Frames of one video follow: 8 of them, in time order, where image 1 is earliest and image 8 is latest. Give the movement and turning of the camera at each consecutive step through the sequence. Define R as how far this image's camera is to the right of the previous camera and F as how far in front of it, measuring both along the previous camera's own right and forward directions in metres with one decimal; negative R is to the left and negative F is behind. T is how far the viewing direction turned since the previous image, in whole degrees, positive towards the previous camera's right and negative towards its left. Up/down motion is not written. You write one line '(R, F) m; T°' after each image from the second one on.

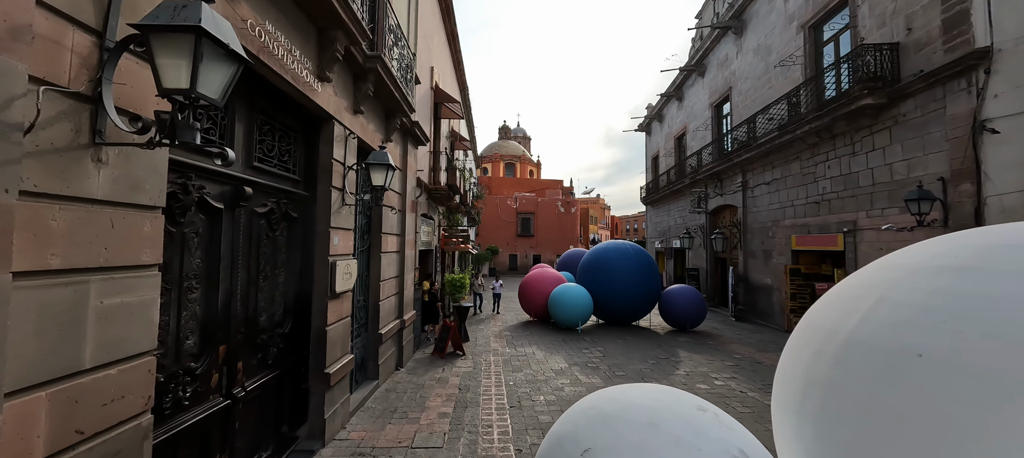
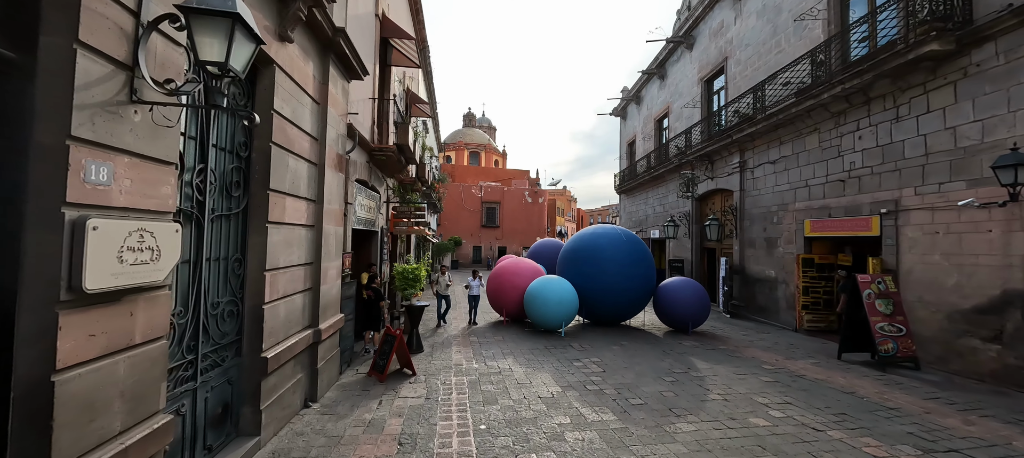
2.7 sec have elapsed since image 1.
(-0.1, +2.2) m; +6°
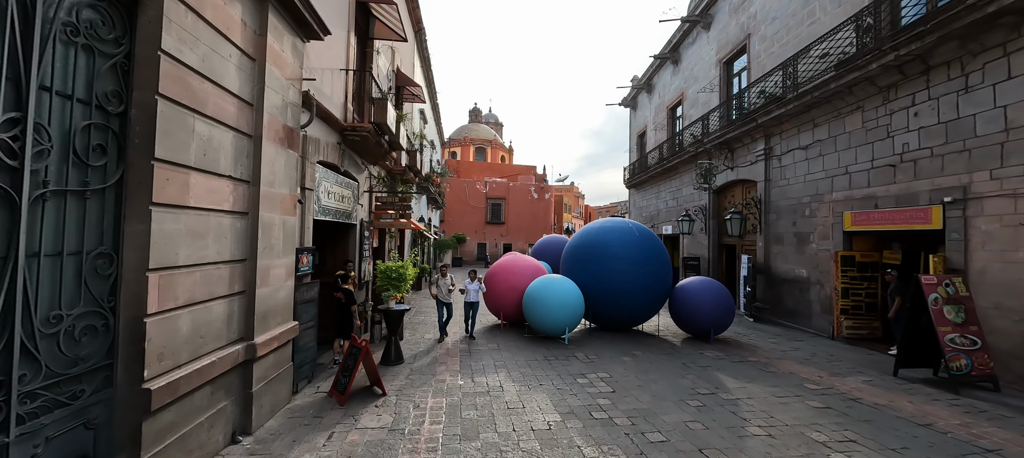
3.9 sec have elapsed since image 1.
(+0.2, +1.0) m; -1°
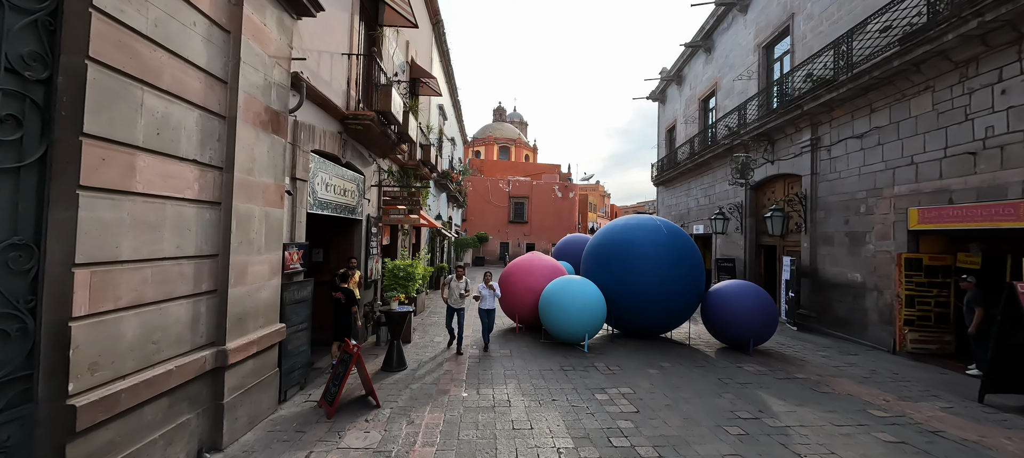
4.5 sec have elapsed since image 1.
(+0.2, +0.6) m; -4°
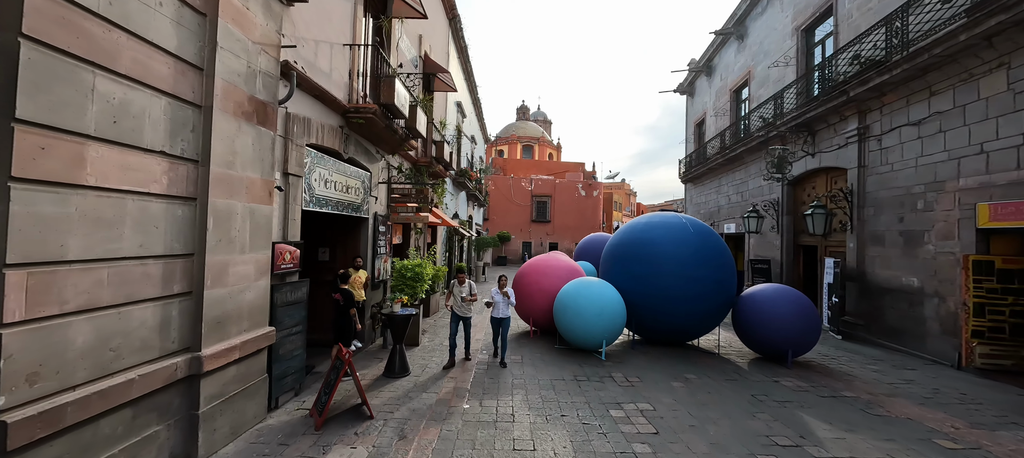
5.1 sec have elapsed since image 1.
(+0.2, +0.4) m; -4°
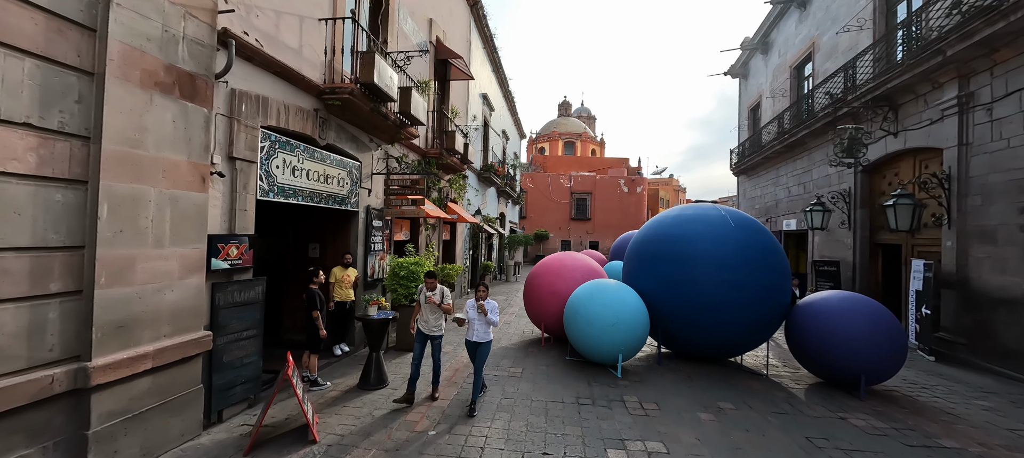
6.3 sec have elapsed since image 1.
(+0.7, +0.8) m; -7°
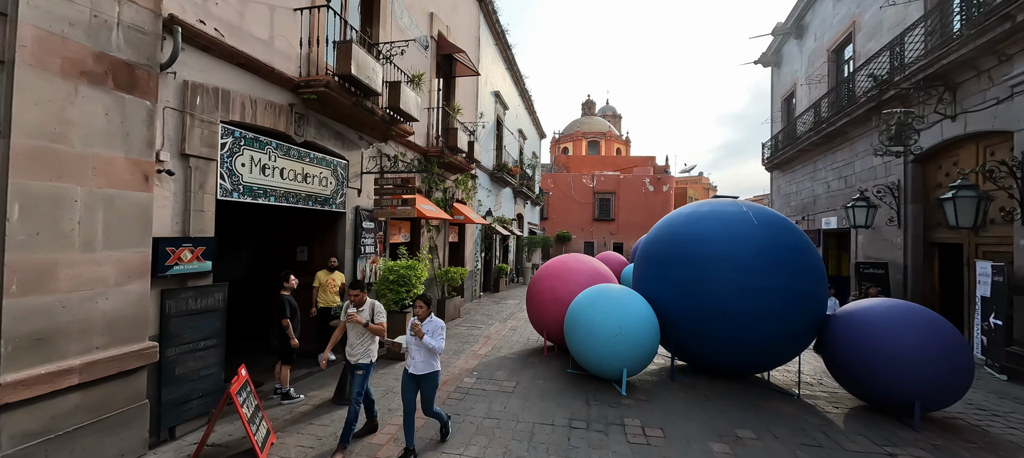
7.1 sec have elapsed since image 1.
(+0.5, +0.5) m; -4°
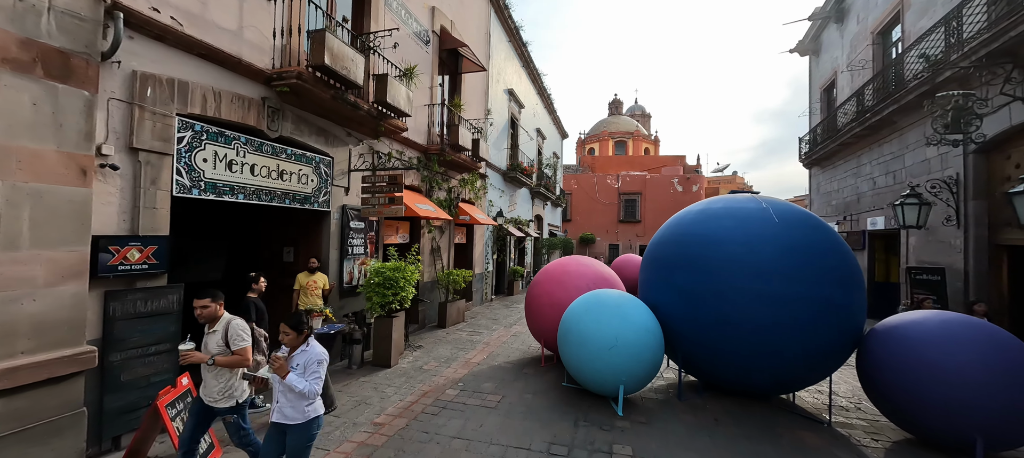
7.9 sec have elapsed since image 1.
(+0.5, +0.4) m; -4°
